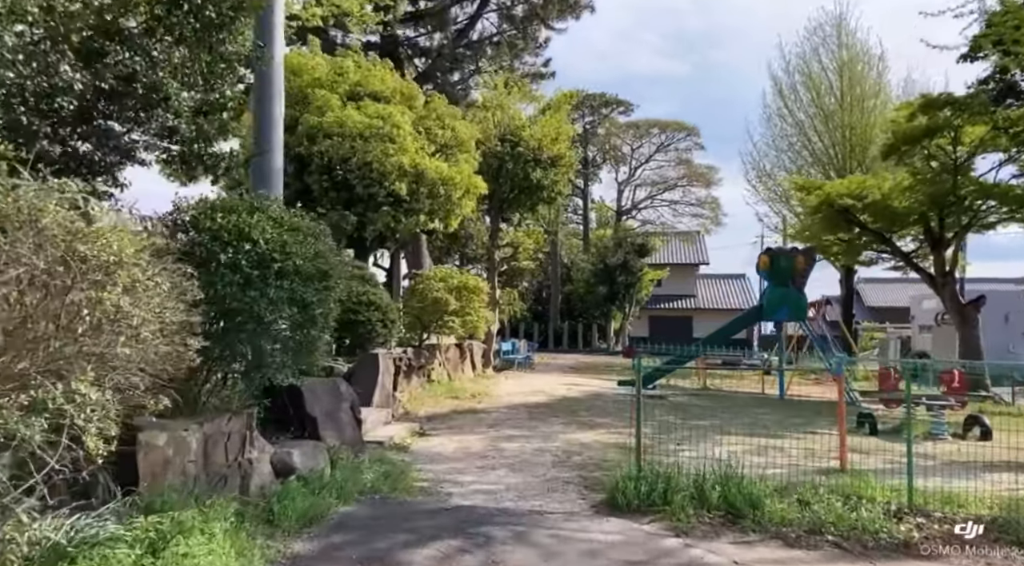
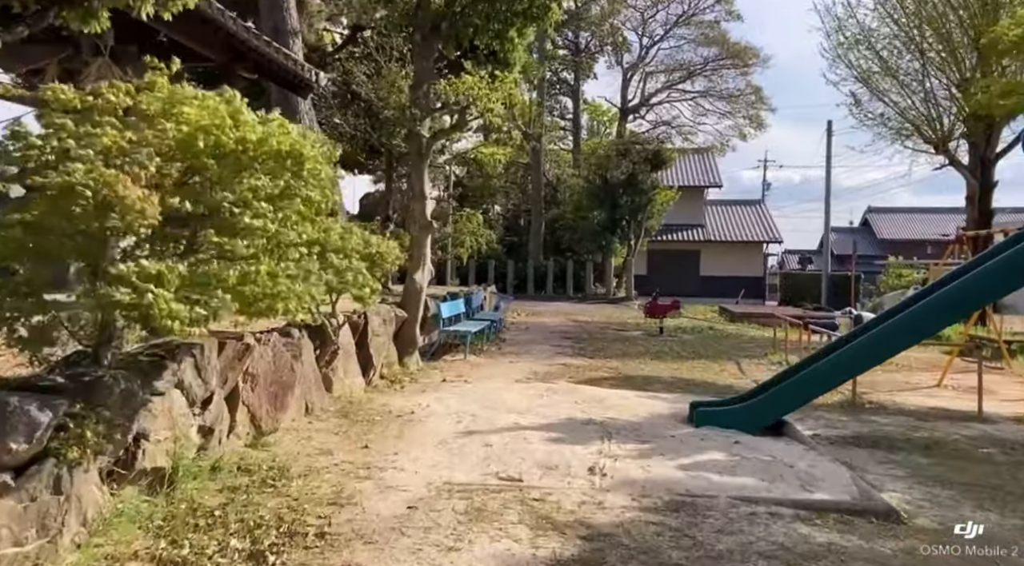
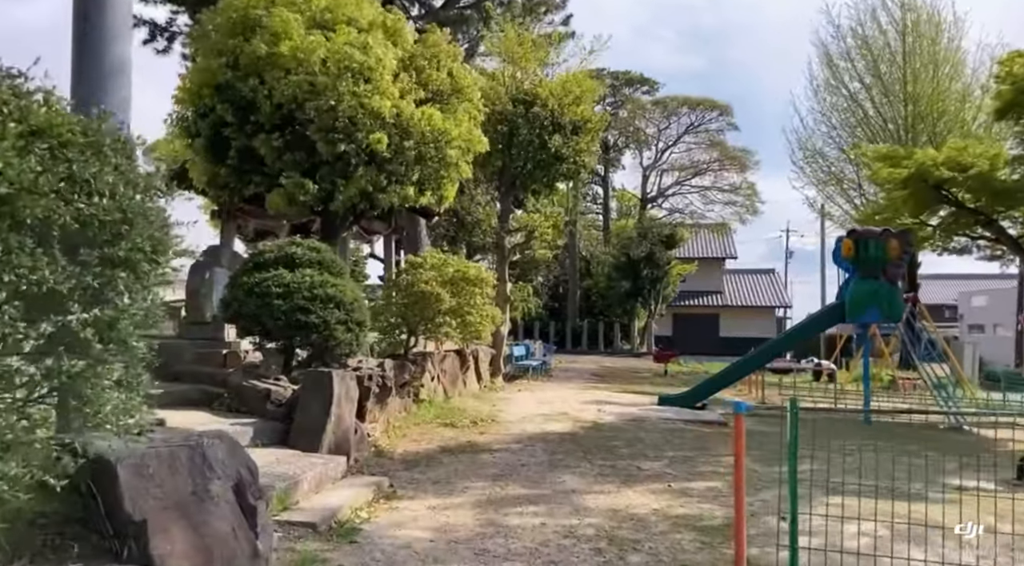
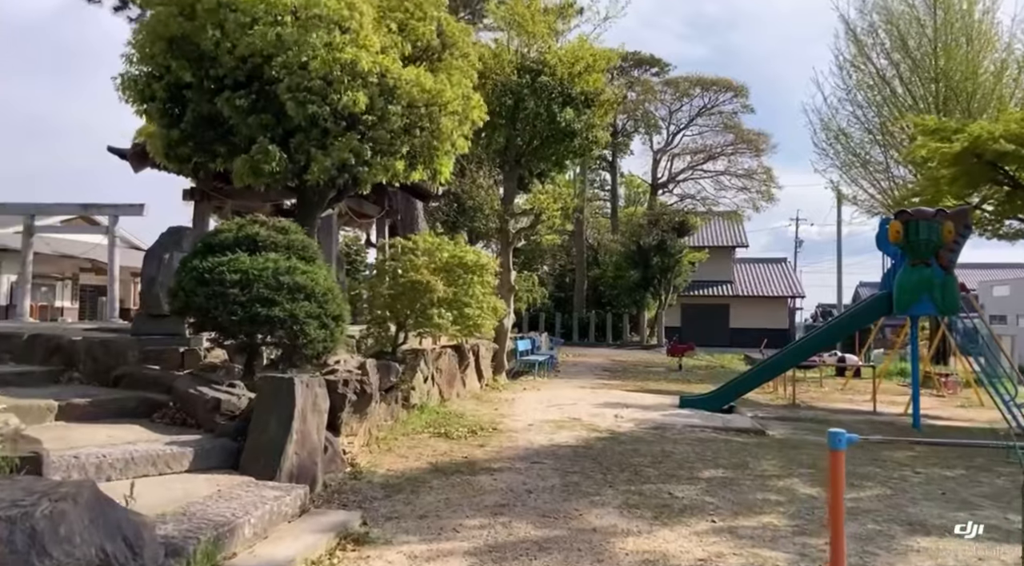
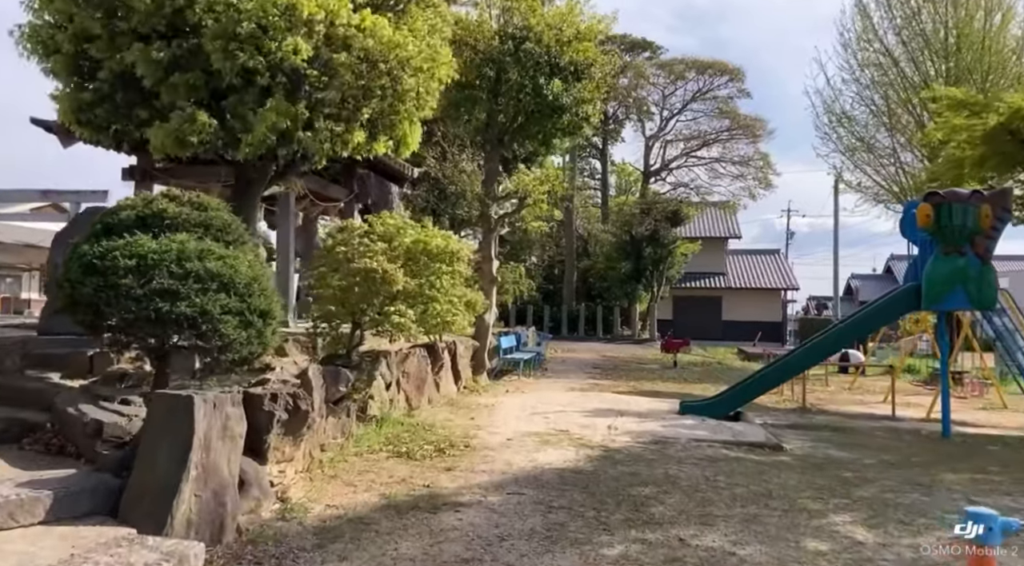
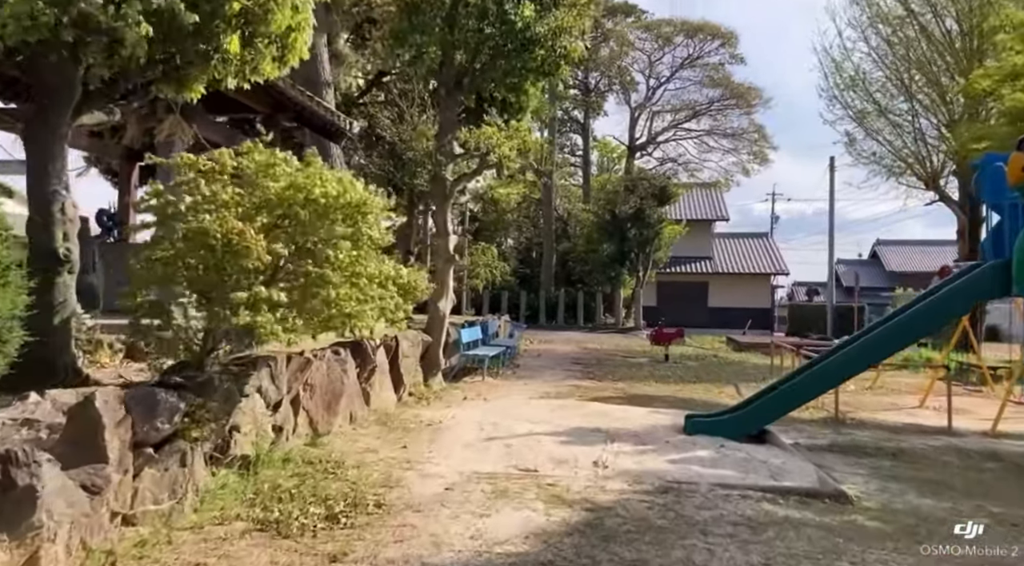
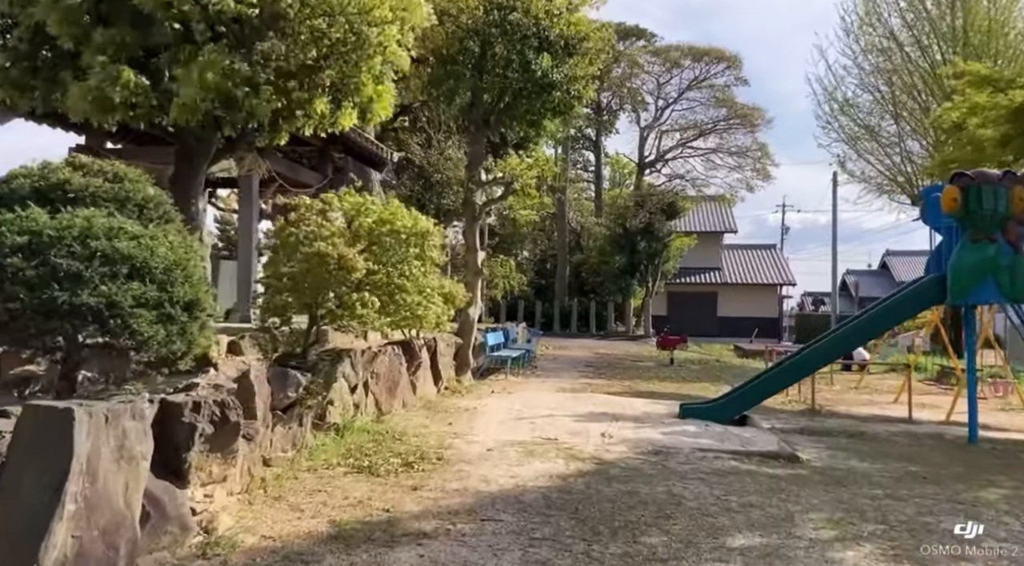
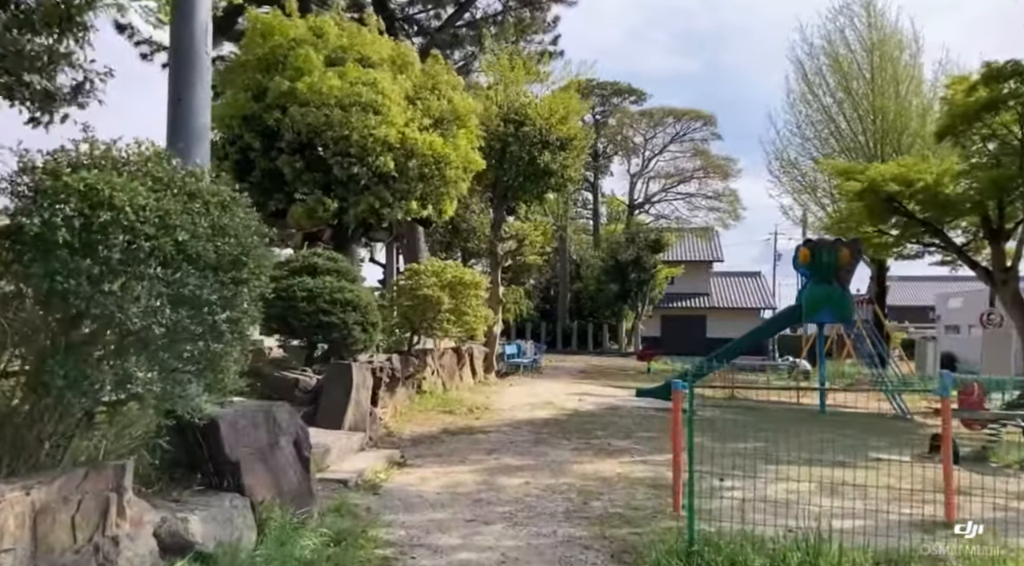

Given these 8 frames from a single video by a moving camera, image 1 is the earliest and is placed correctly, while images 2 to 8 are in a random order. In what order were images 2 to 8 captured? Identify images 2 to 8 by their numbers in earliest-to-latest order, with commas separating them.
8, 3, 4, 5, 7, 6, 2
